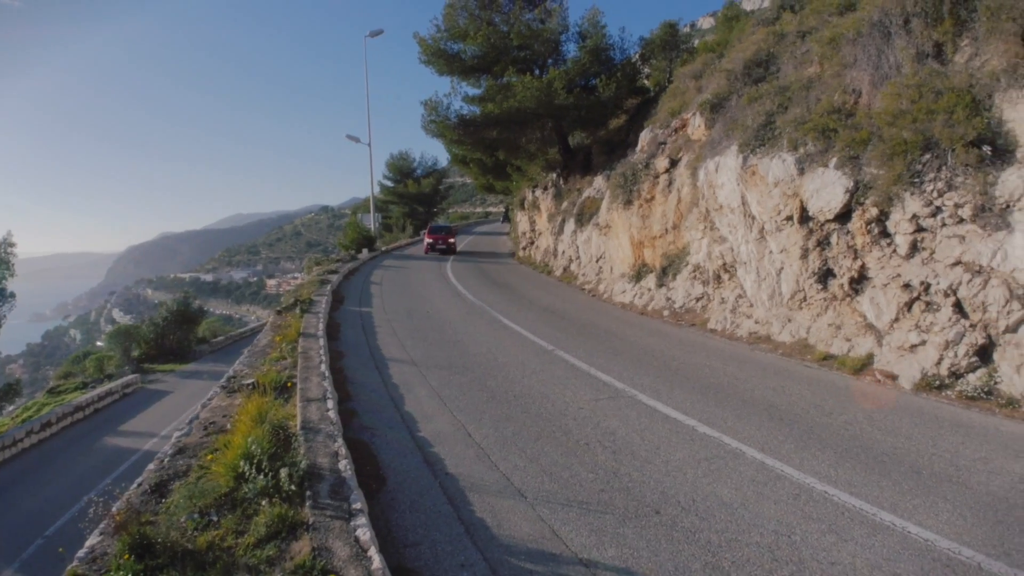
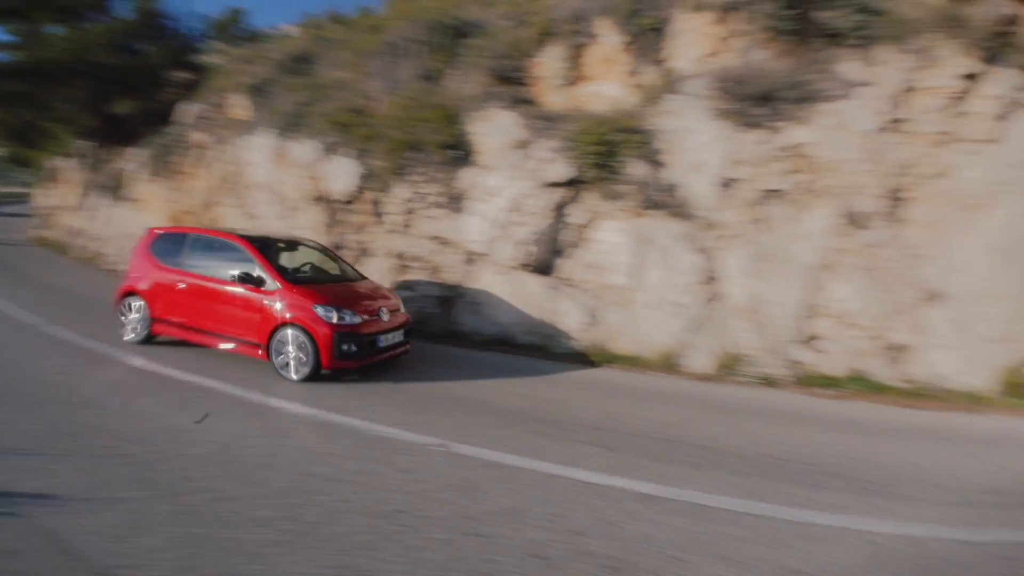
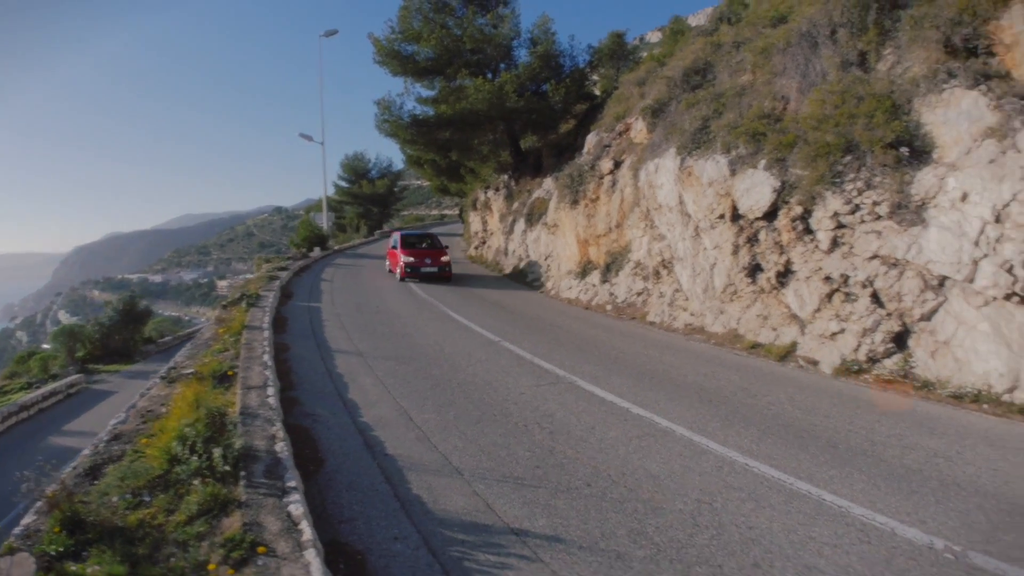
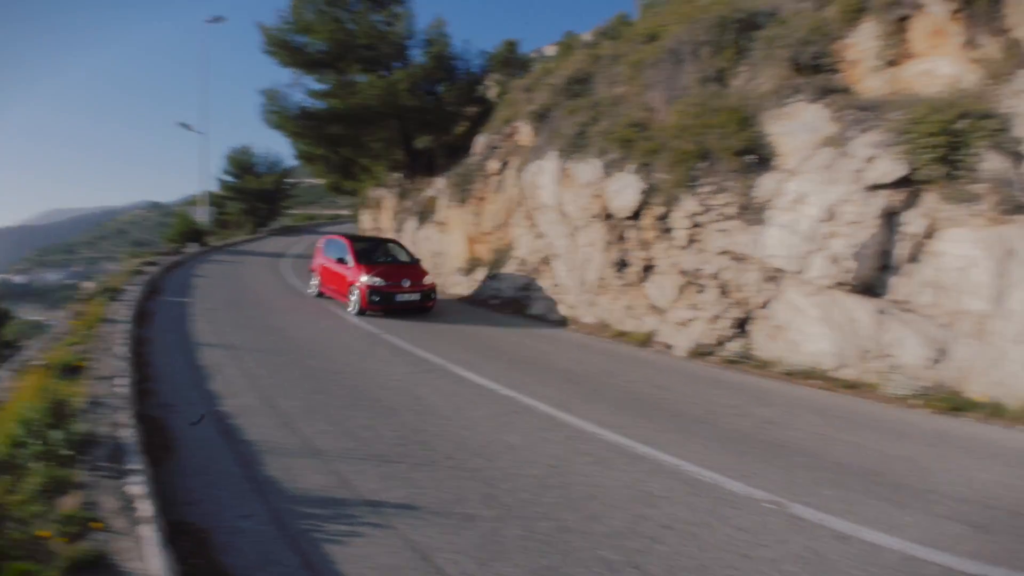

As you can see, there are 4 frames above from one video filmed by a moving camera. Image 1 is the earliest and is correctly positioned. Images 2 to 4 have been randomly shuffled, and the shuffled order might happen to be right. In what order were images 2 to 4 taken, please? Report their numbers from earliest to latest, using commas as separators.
3, 4, 2
